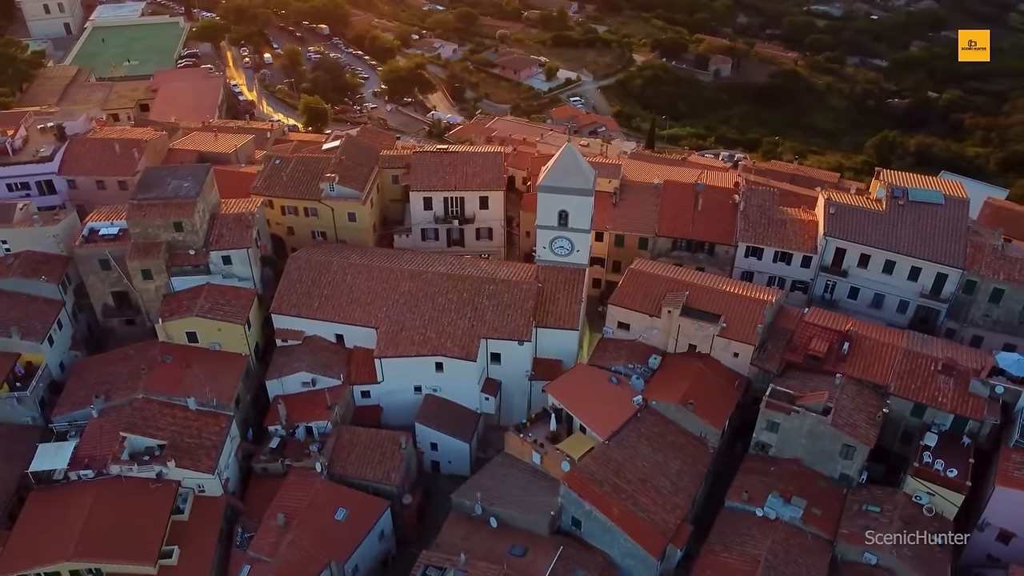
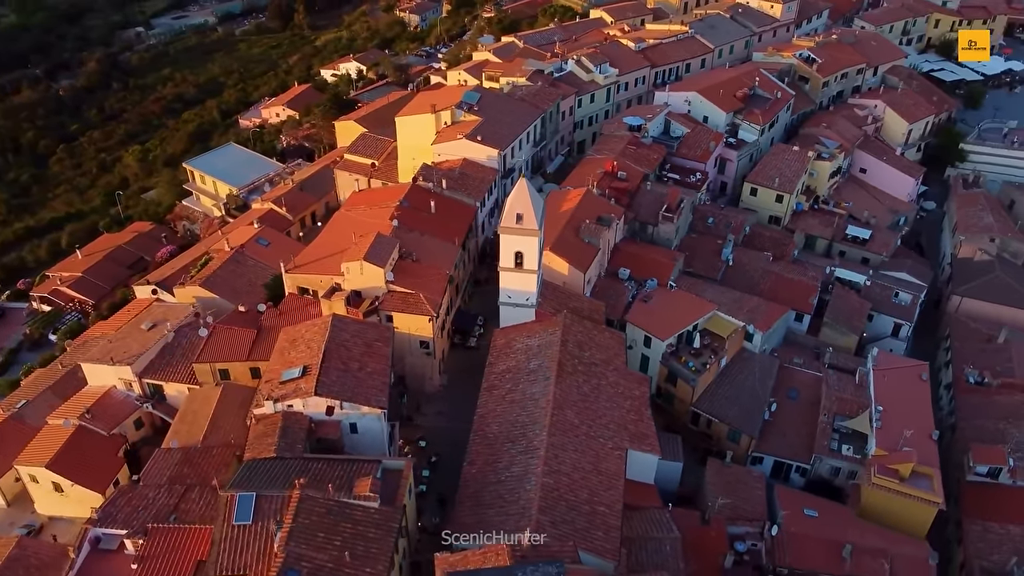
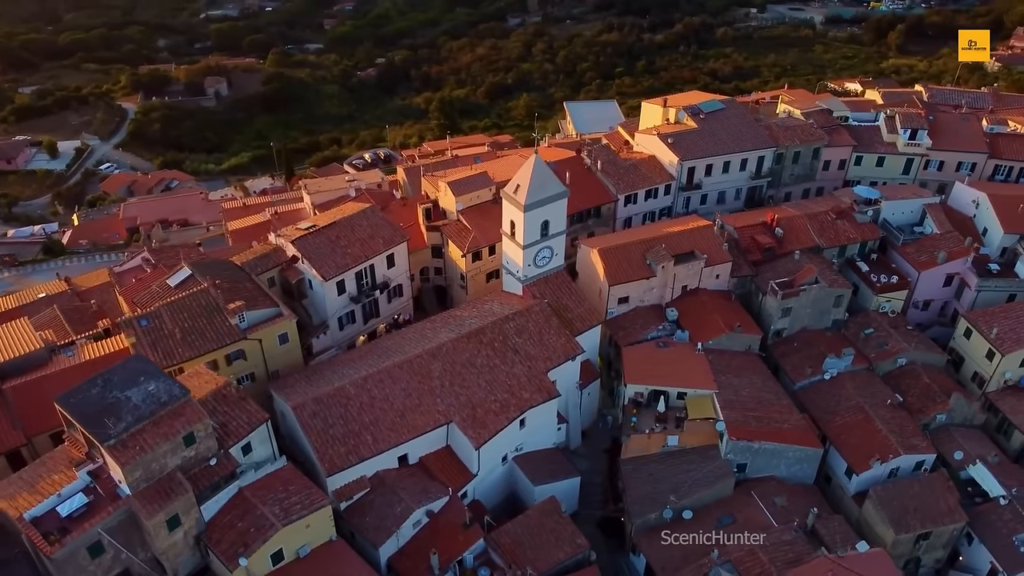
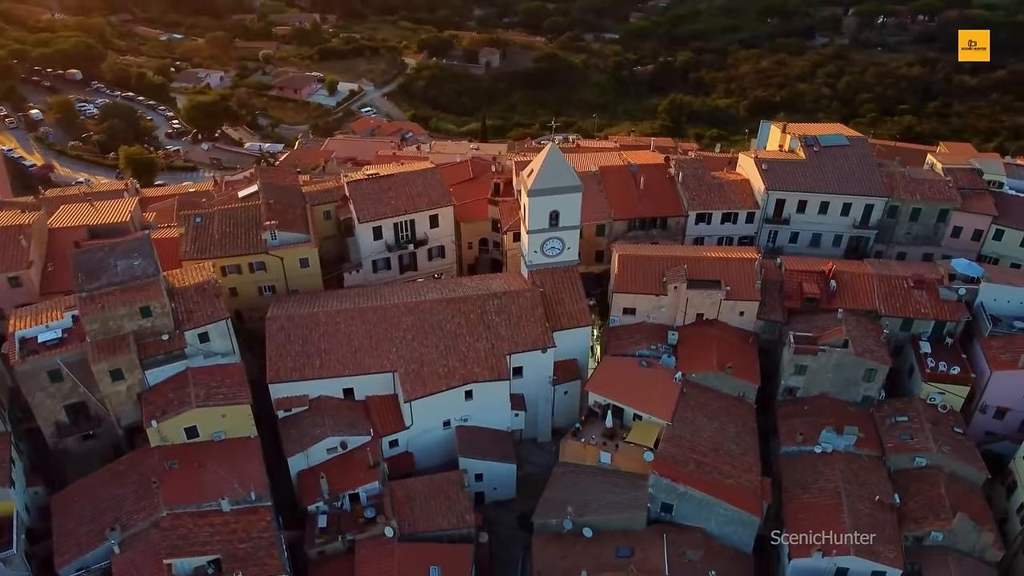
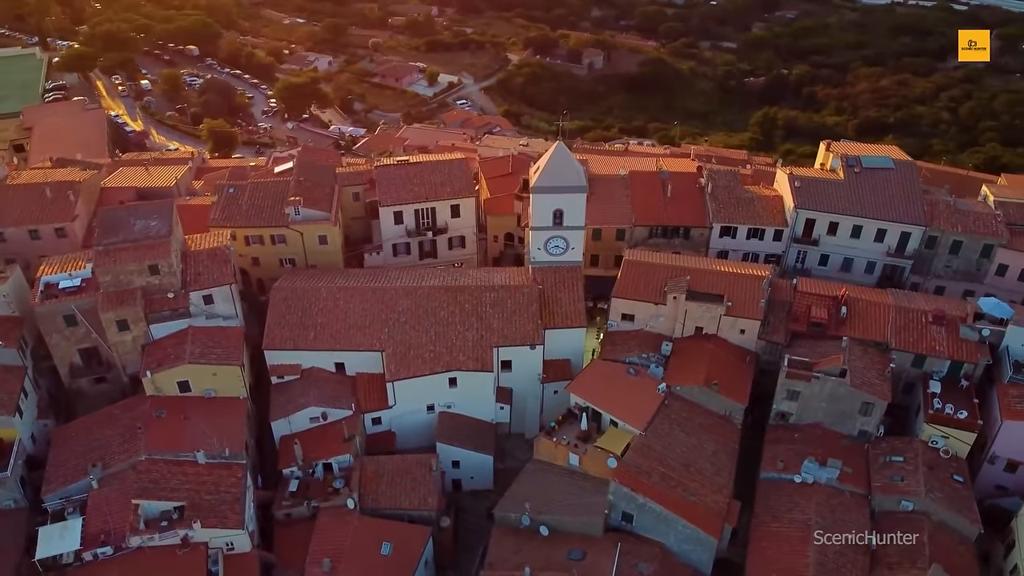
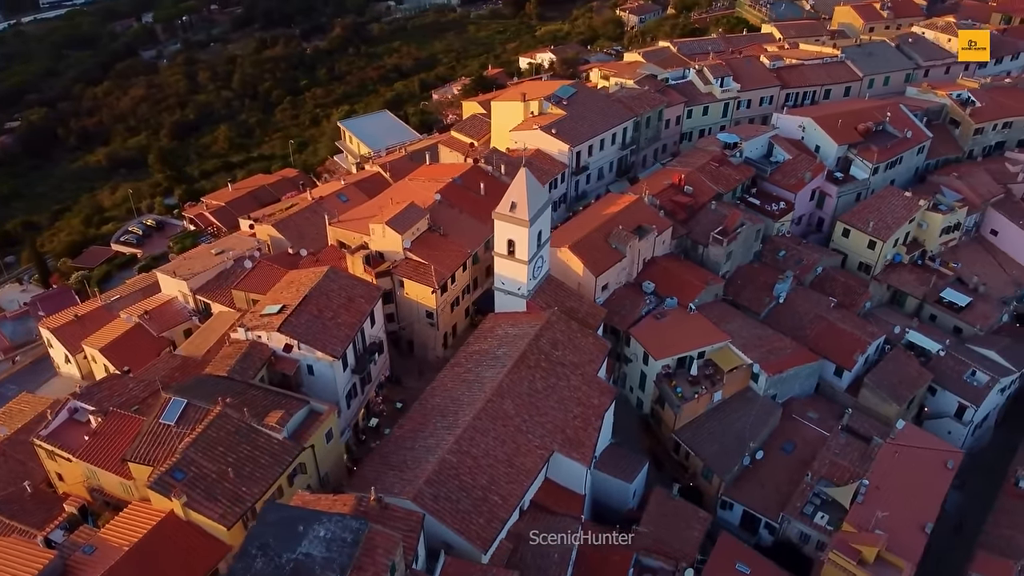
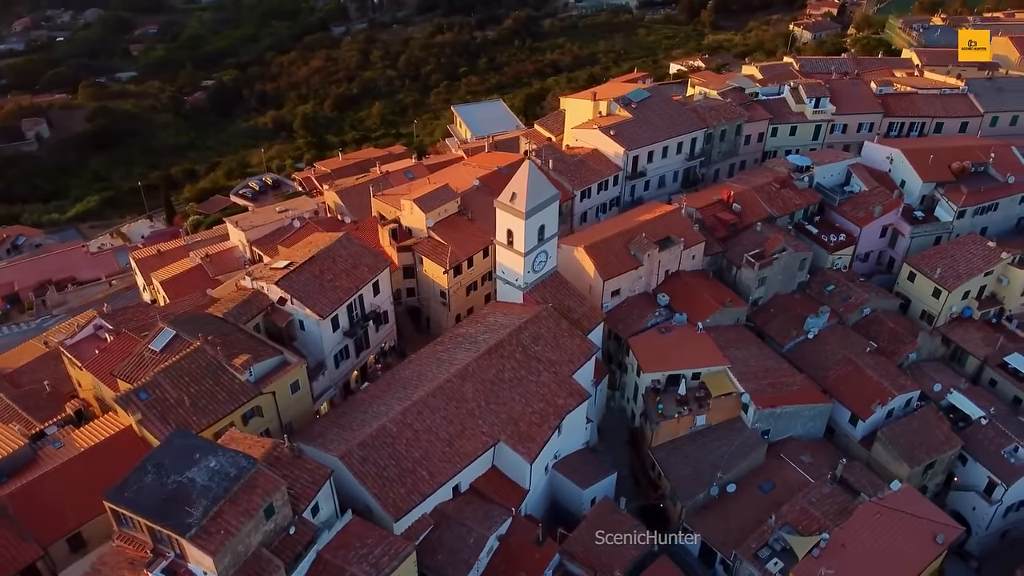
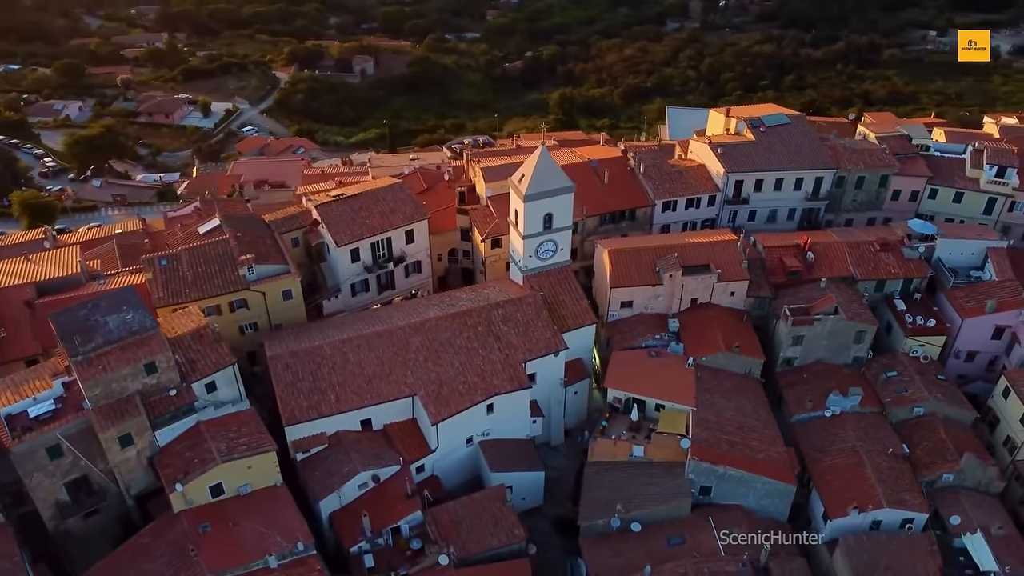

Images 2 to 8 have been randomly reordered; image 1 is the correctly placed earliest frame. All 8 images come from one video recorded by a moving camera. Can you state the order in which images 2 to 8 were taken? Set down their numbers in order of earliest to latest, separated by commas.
5, 4, 8, 3, 7, 6, 2
